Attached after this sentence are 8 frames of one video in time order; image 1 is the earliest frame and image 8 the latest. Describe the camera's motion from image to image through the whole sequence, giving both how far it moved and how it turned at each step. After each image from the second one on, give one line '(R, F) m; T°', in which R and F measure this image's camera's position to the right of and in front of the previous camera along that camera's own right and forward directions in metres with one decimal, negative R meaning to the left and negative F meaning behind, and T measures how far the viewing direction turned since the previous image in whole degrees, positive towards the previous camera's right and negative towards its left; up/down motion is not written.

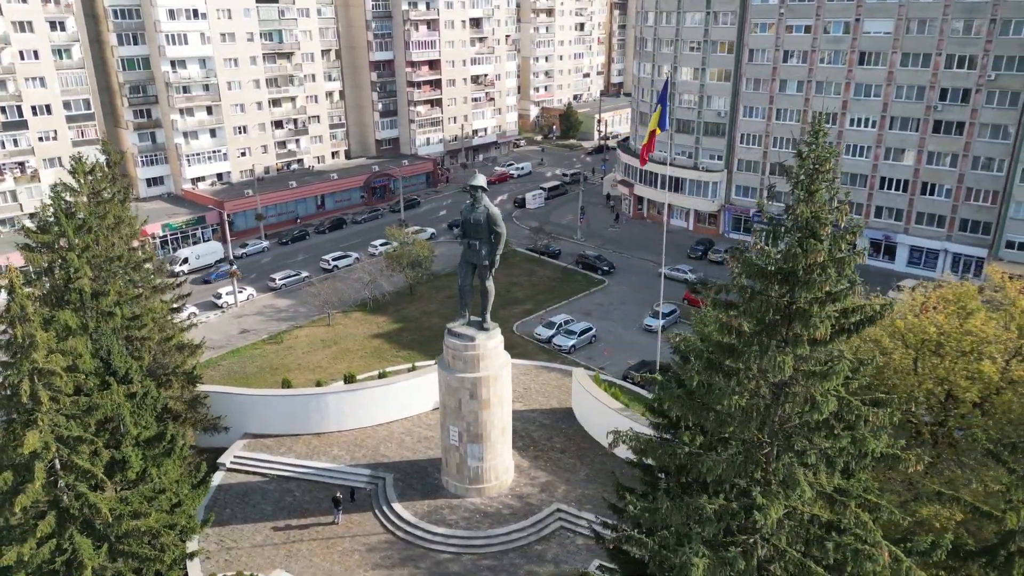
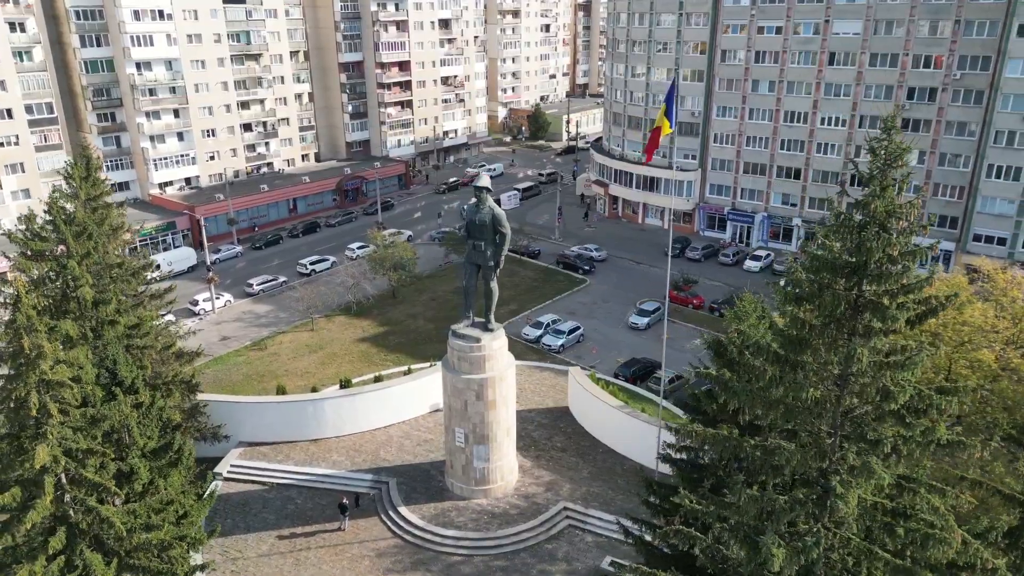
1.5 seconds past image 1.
(-1.6, 0.0) m; +3°
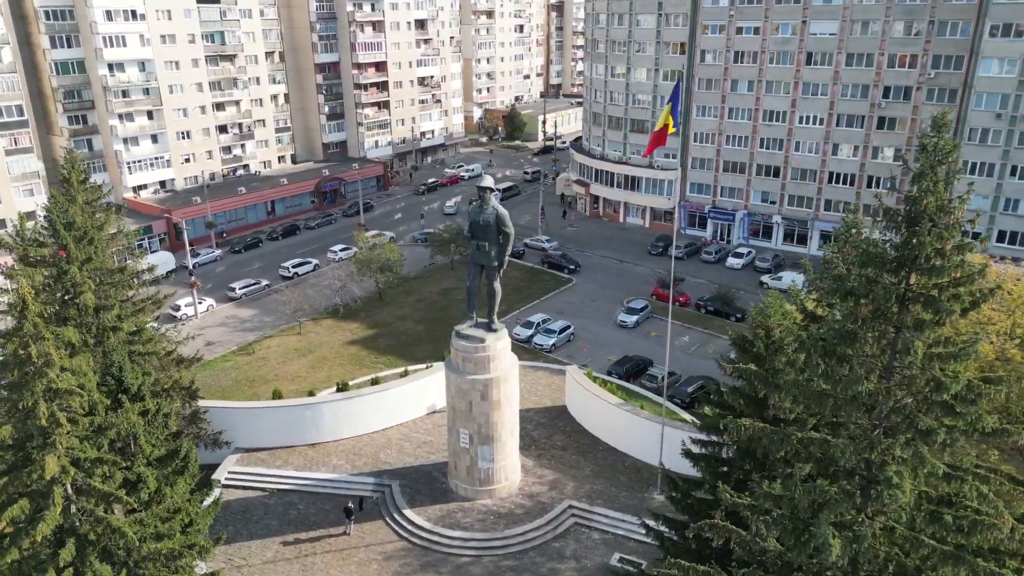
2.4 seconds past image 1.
(-1.2, 0.0) m; +2°
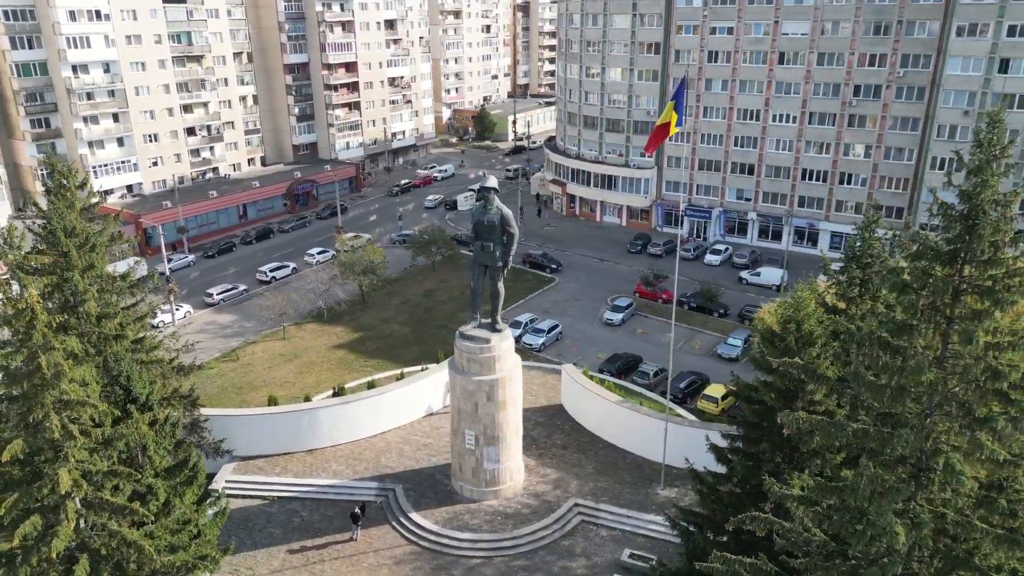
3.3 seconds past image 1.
(-1.5, 0.0) m; +3°
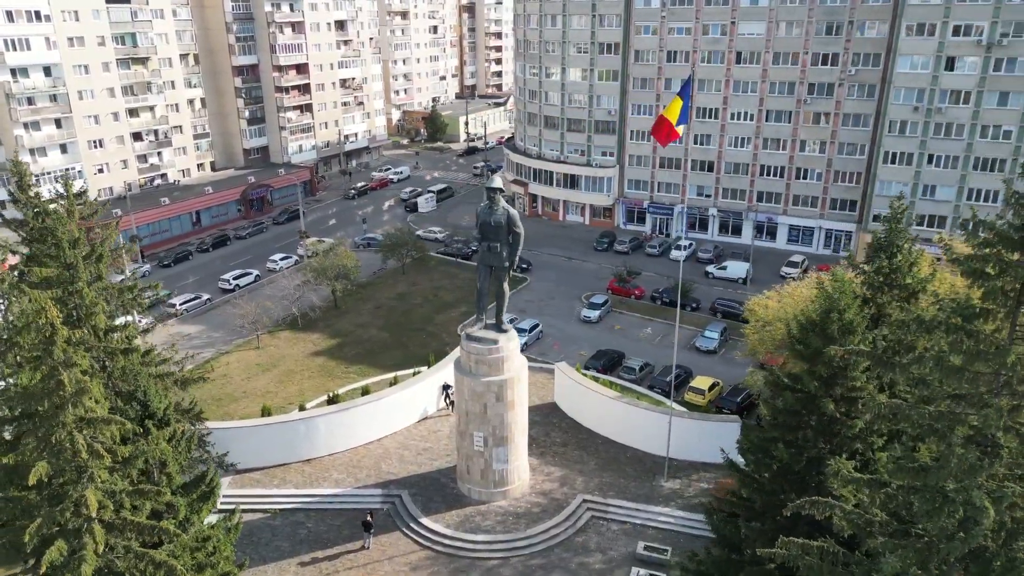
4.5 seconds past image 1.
(-2.4, +0.1) m; +5°
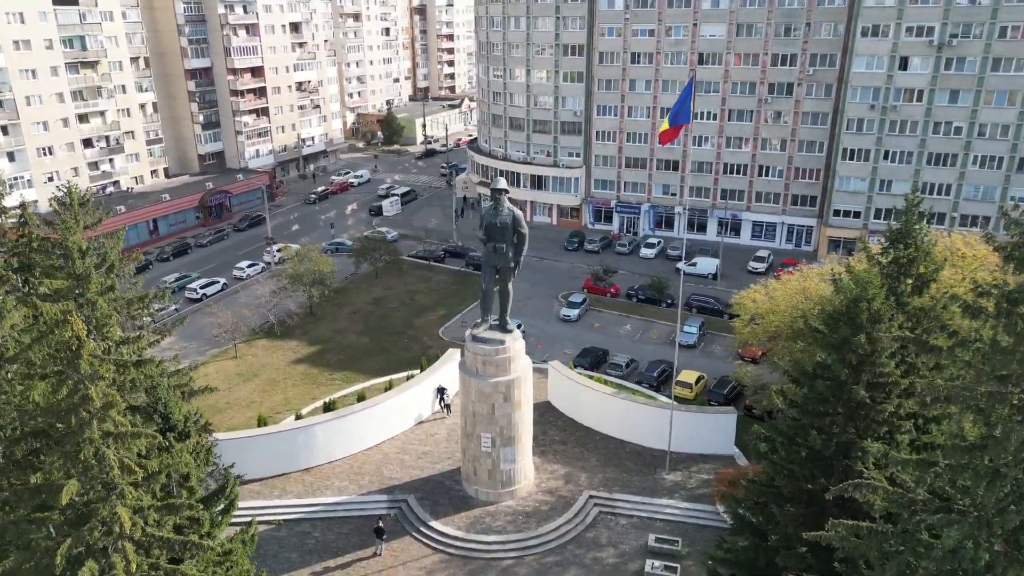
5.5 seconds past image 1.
(-2.1, -0.1) m; +4°
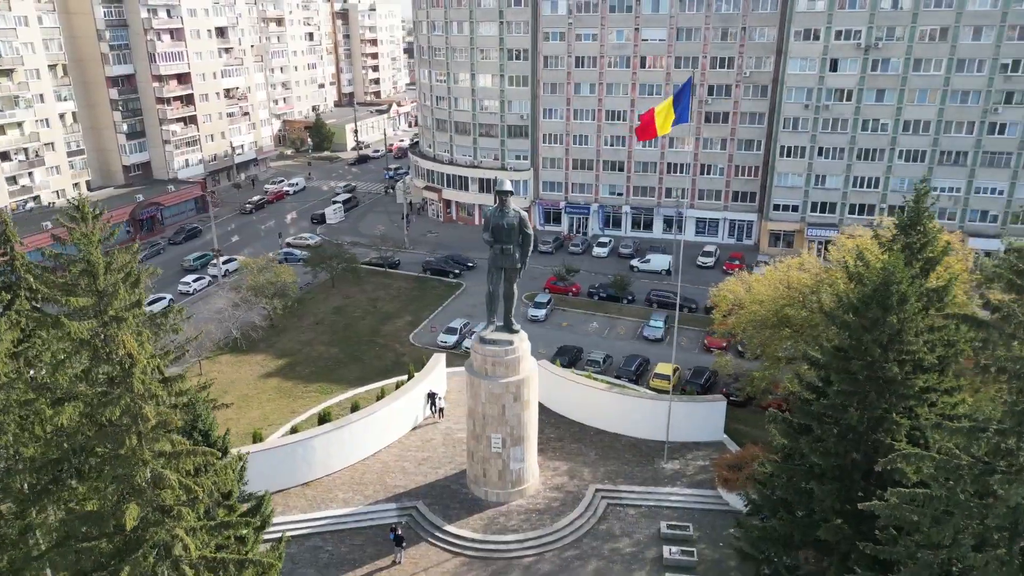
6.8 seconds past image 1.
(-3.2, -0.1) m; +6°
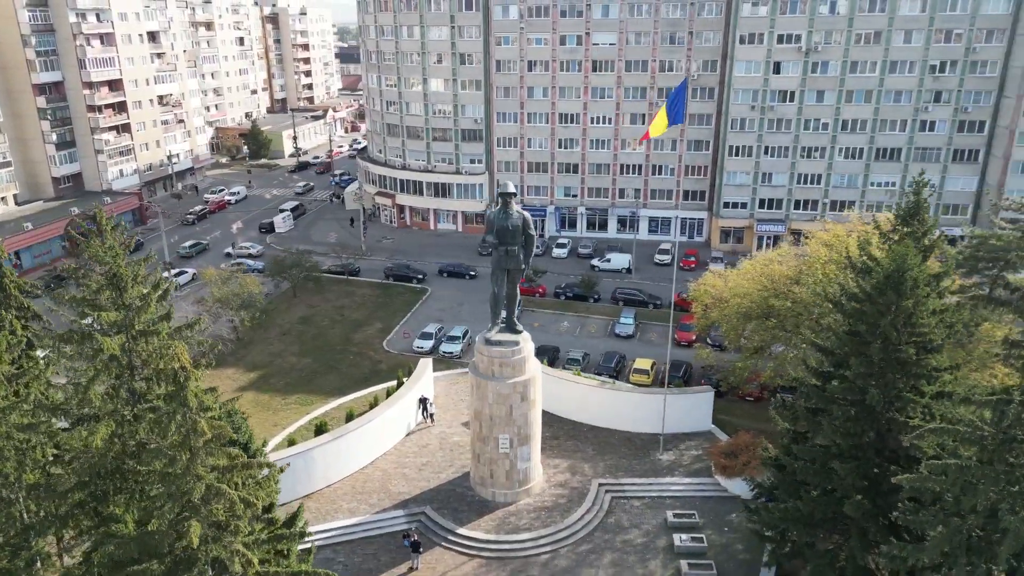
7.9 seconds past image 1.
(-2.8, -0.1) m; +6°
